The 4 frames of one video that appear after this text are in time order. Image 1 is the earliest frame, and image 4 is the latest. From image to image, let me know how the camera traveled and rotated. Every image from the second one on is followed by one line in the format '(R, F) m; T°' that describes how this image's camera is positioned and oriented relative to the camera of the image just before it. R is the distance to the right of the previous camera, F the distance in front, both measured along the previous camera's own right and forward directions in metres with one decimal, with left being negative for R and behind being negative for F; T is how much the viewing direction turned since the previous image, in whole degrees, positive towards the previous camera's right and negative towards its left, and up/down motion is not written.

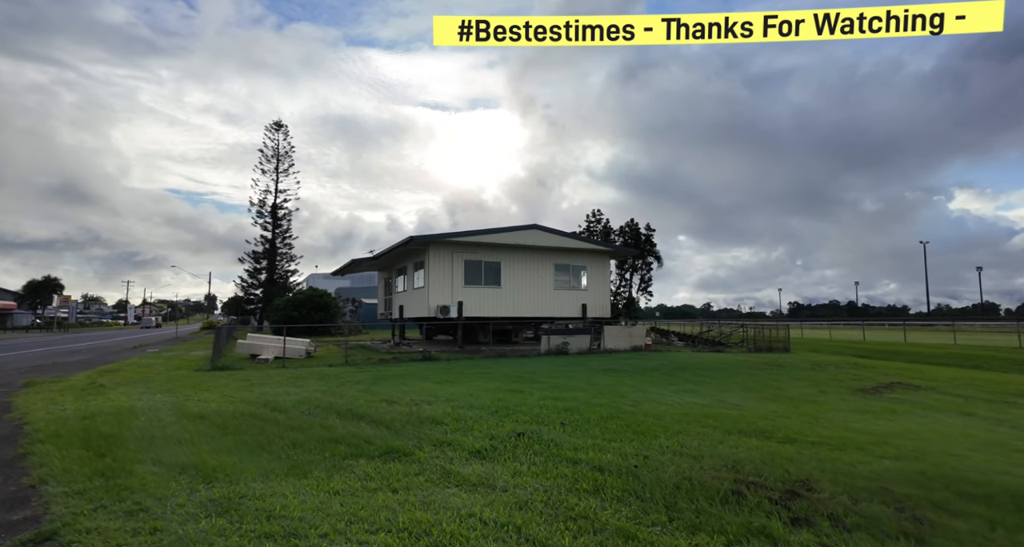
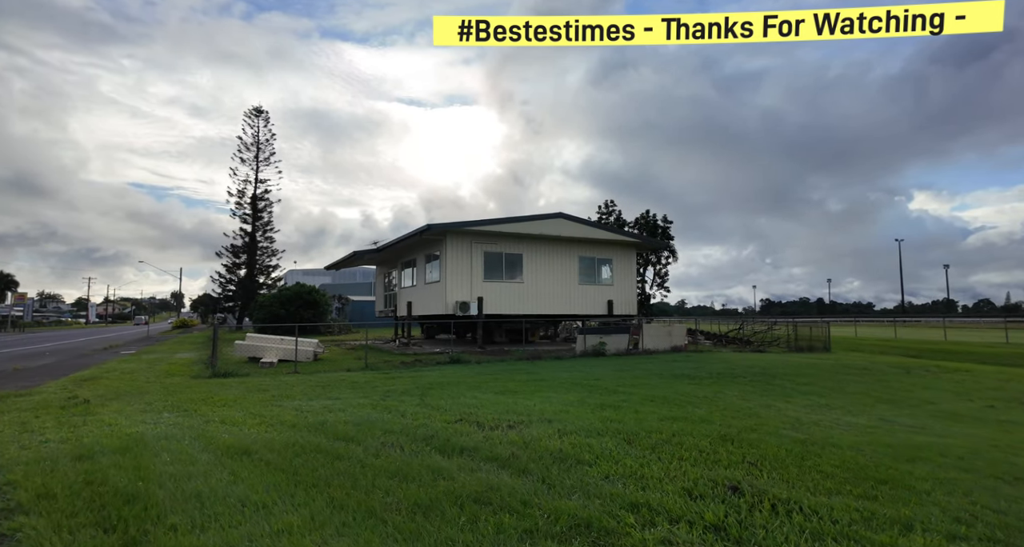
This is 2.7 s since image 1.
(-1.6, +1.7) m; +3°
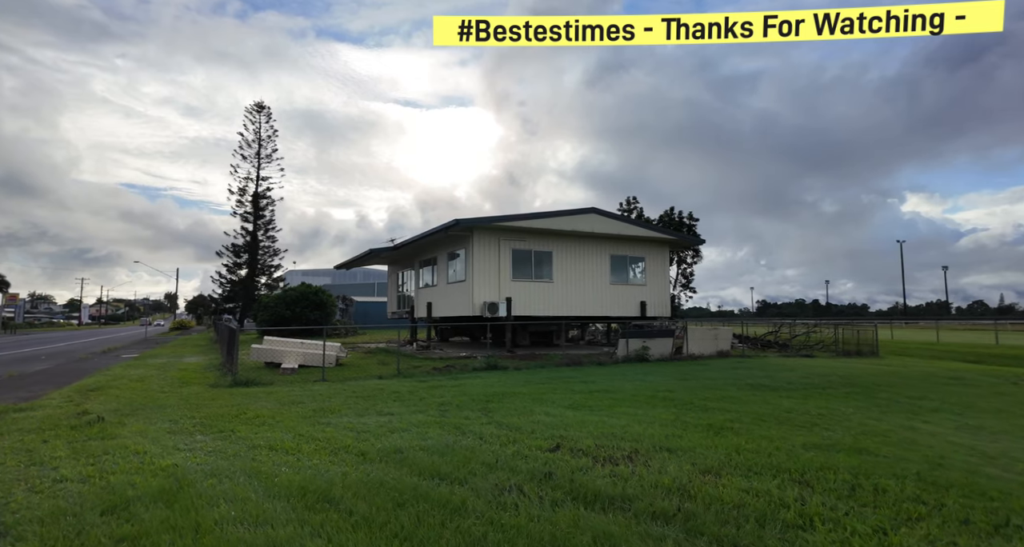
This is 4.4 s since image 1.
(-1.1, +1.1) m; 0°
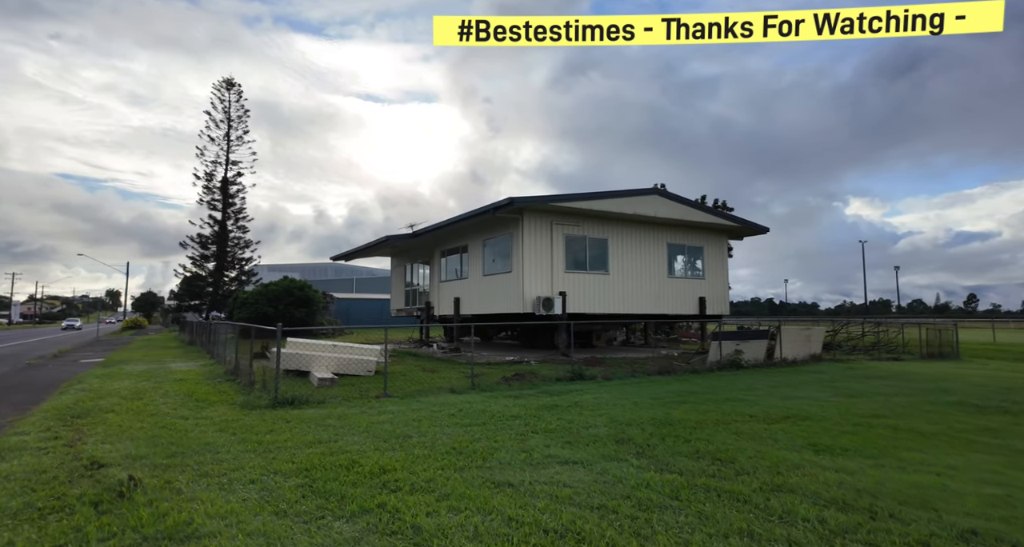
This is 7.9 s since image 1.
(-2.6, +2.5) m; +4°
